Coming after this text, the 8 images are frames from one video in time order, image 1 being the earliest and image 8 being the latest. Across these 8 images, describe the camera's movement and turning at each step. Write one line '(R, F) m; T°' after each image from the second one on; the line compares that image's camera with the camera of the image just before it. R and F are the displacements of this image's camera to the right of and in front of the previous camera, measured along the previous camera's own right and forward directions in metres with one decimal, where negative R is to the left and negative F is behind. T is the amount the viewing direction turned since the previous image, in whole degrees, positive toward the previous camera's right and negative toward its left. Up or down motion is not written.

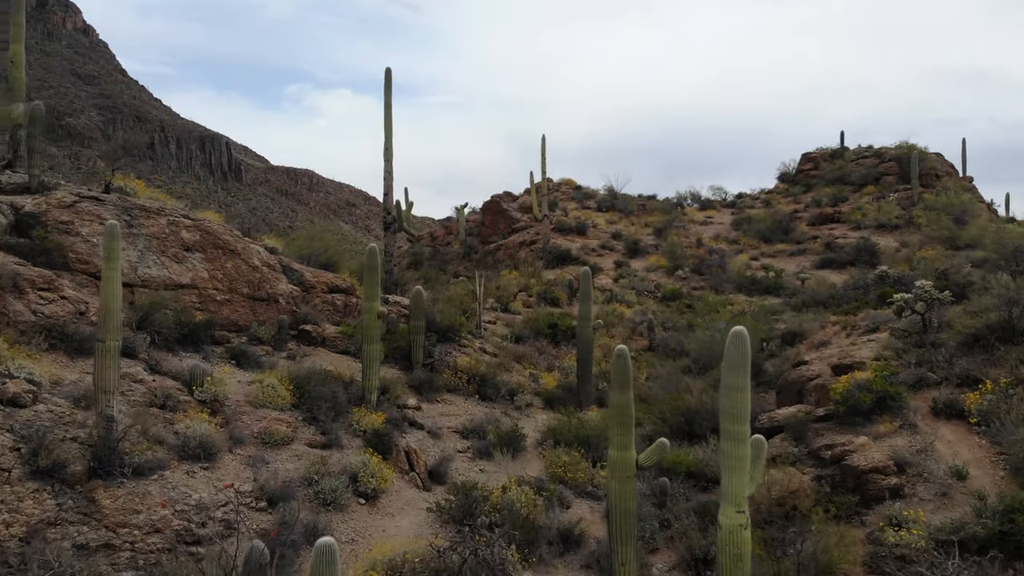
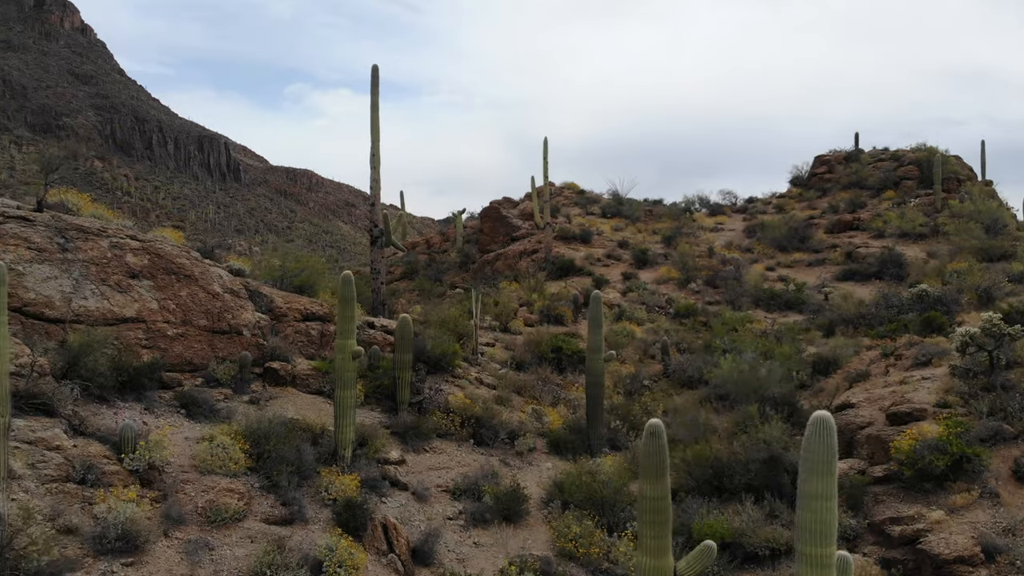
(0.0, +1.3) m; 0°
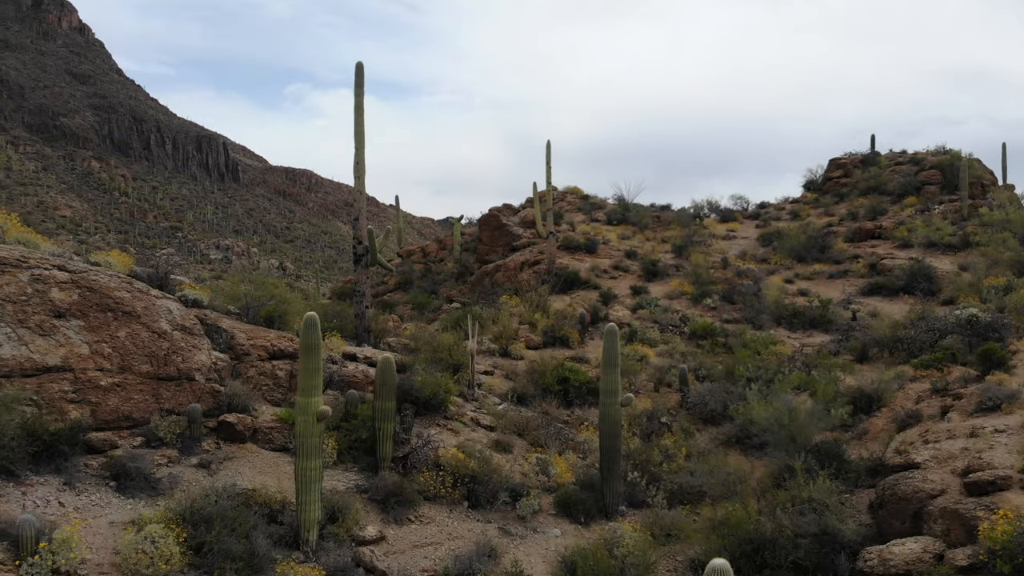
(0.0, +1.3) m; 0°
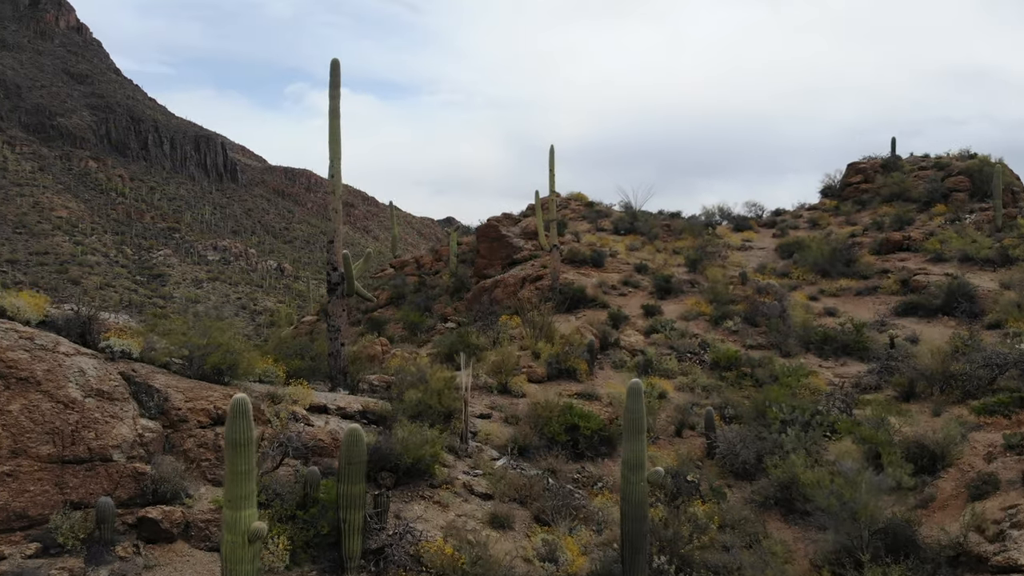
(0.0, +1.5) m; 0°
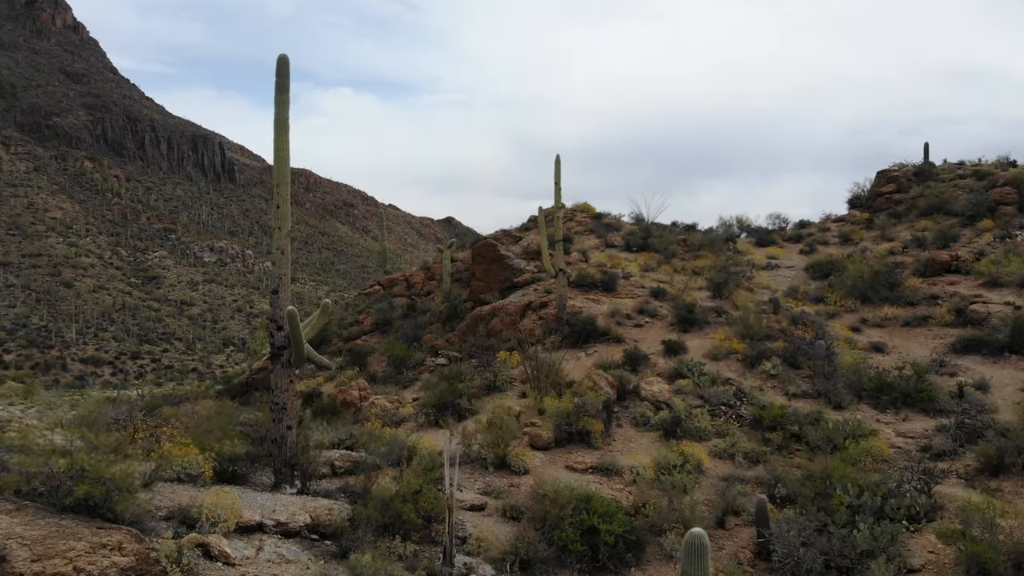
(0.0, +2.1) m; 0°
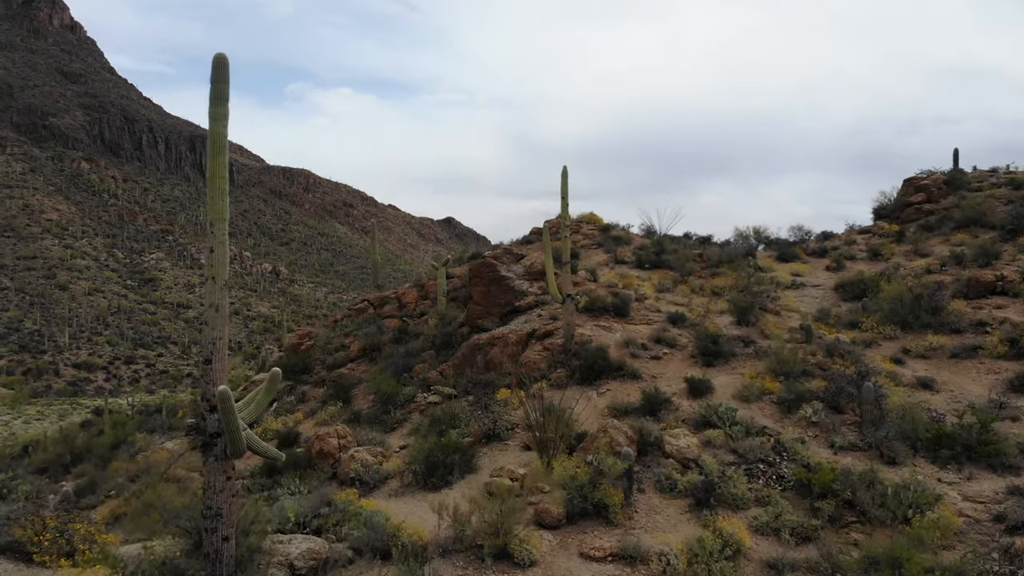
(0.0, +1.6) m; 0°
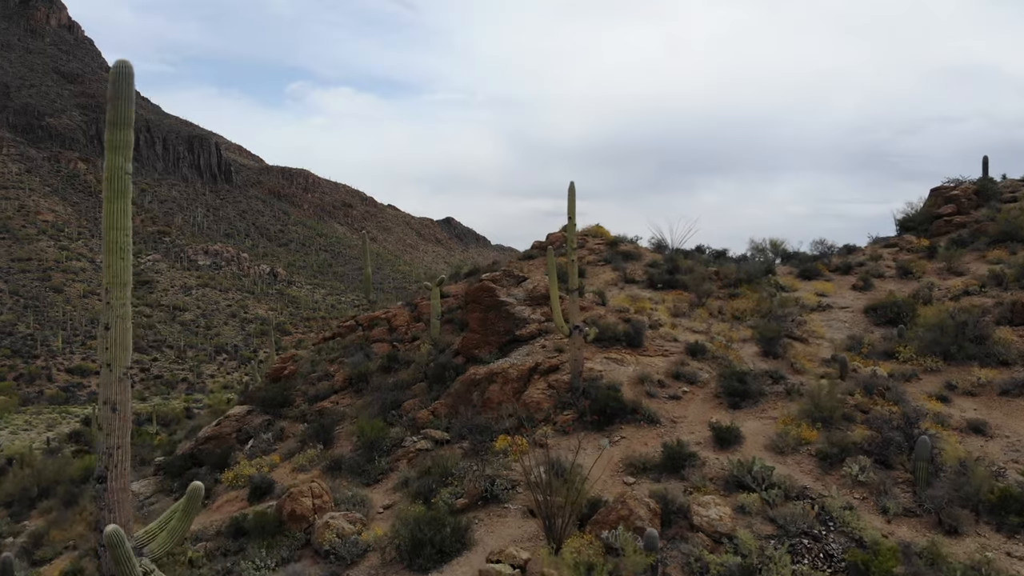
(0.0, +1.4) m; 0°
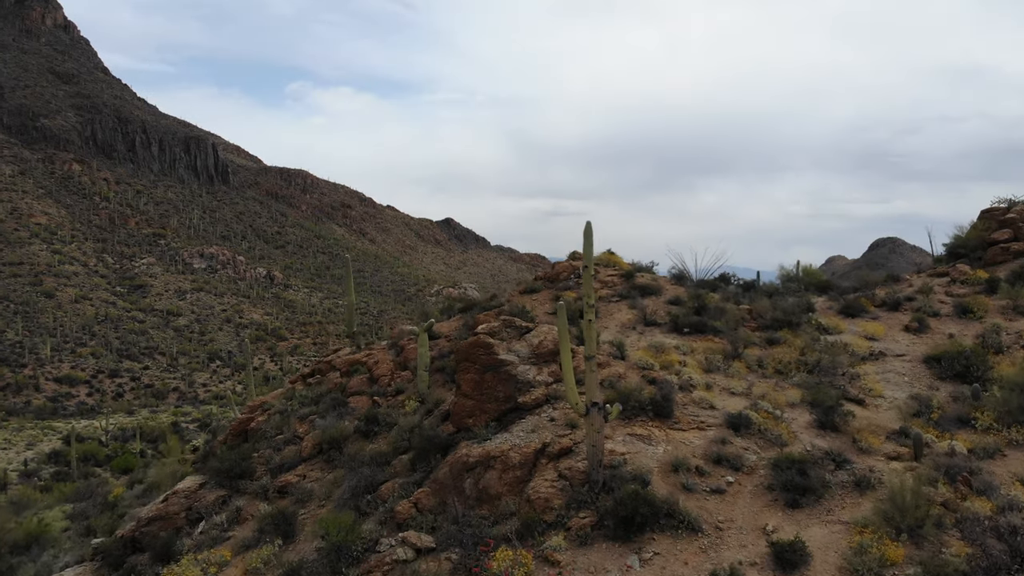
(0.0, +2.2) m; 0°
